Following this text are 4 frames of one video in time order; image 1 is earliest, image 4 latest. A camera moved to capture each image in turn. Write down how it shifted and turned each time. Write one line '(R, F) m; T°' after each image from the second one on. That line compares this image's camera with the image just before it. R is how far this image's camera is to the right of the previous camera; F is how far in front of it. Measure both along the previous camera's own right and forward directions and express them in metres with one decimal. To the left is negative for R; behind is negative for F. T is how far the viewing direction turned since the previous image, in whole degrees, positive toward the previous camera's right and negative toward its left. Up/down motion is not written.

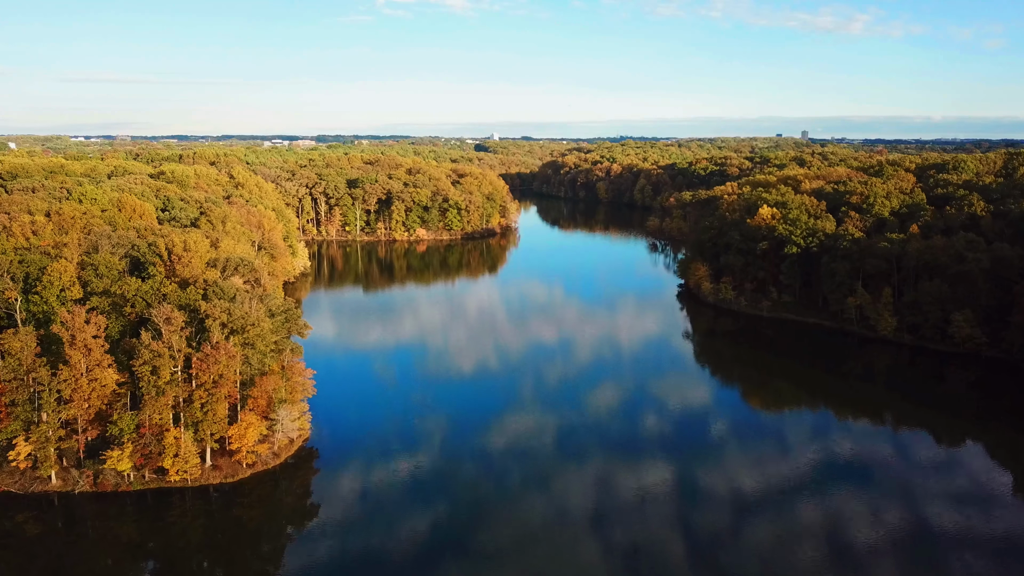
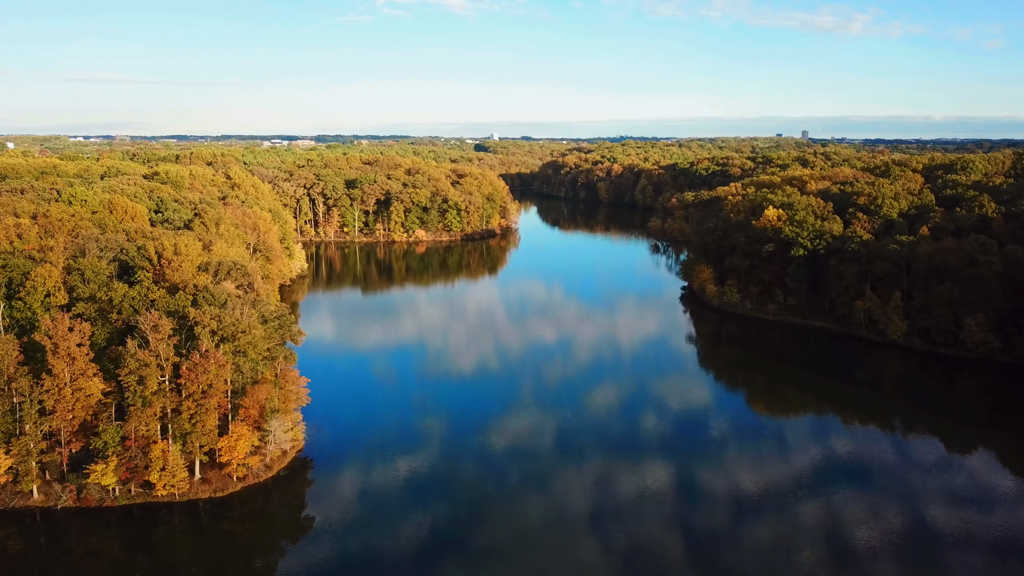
(-0.1, +1.1) m; 0°
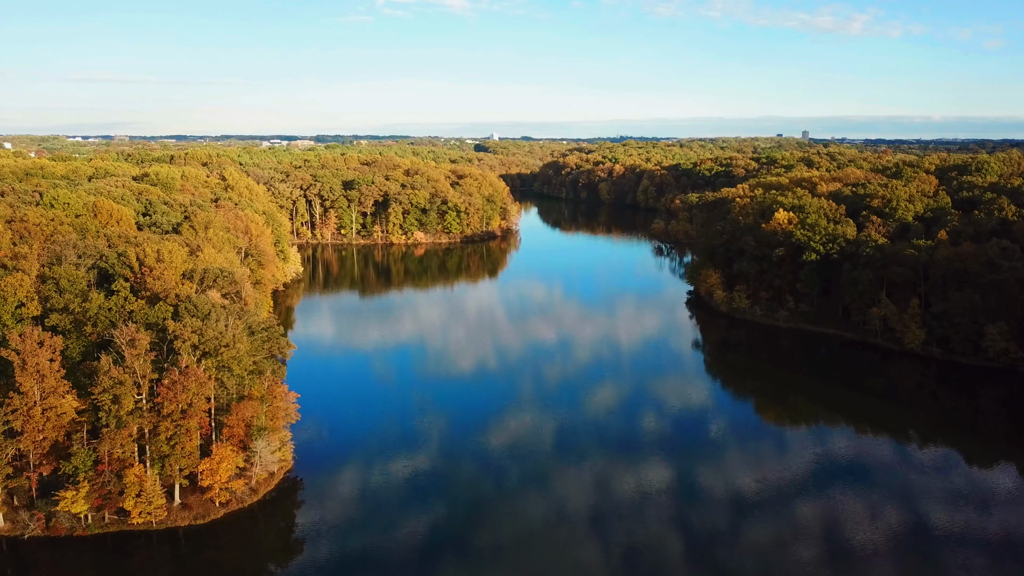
(-0.1, +1.8) m; 0°
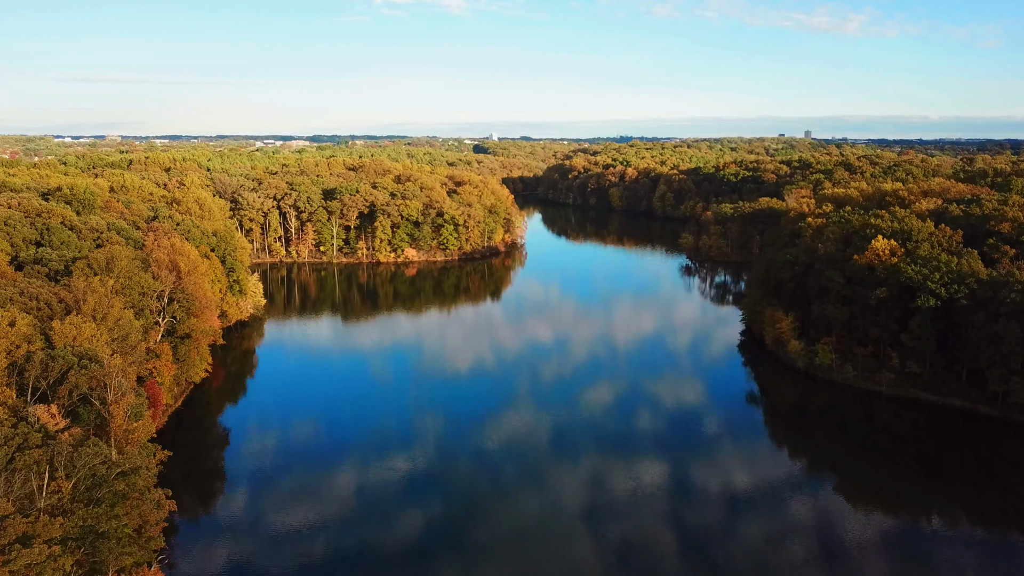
(-1.0, +12.4) m; 0°
